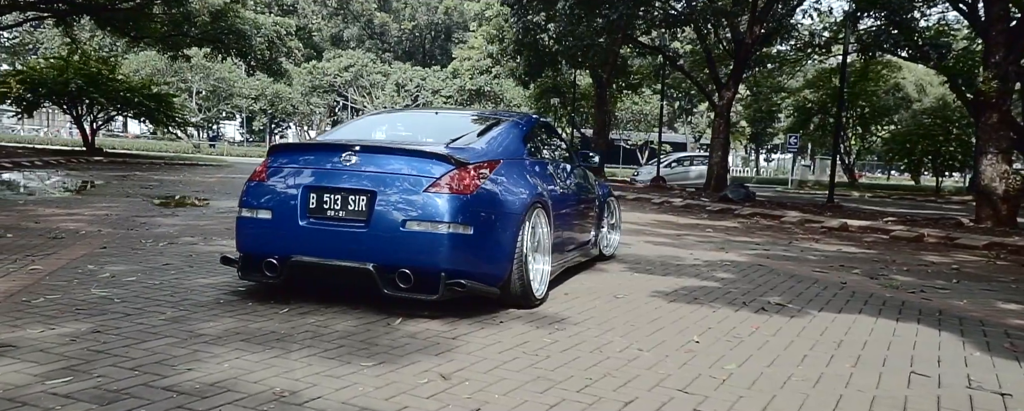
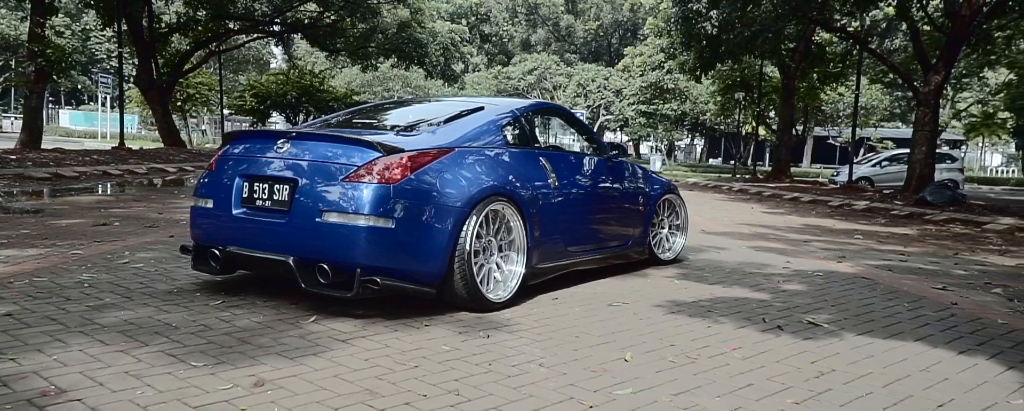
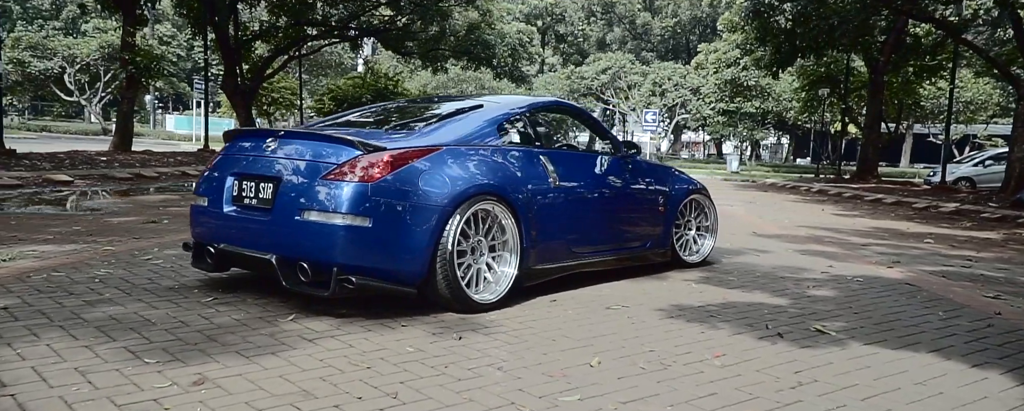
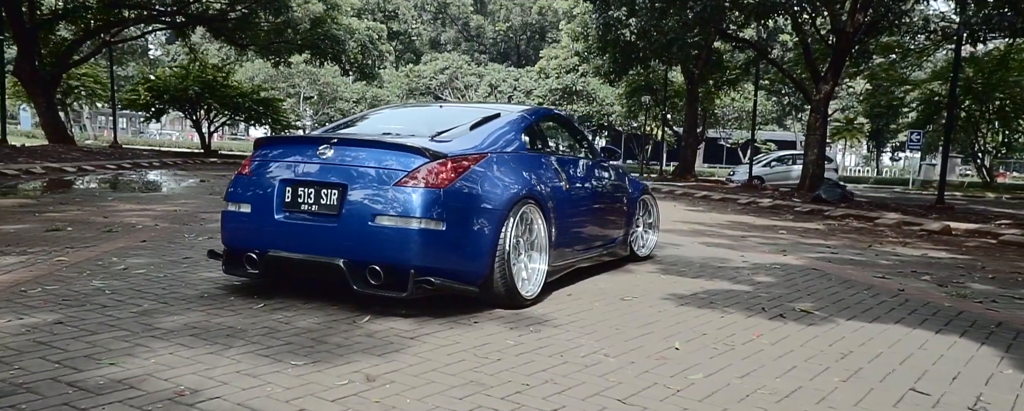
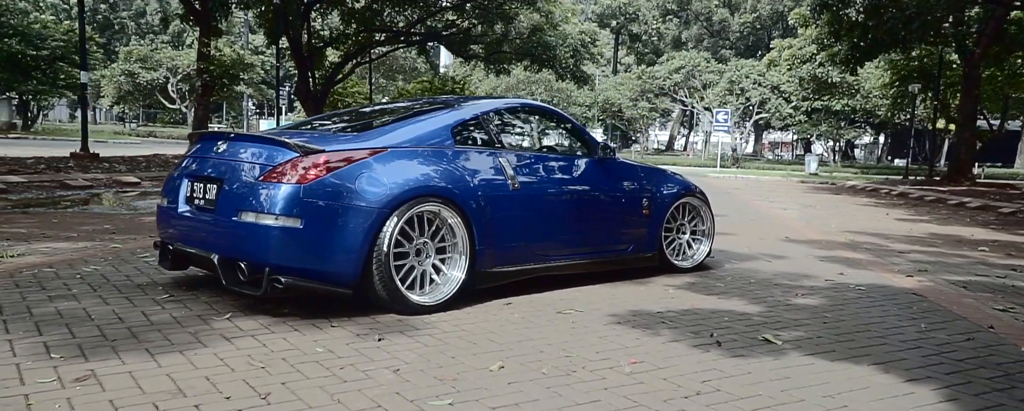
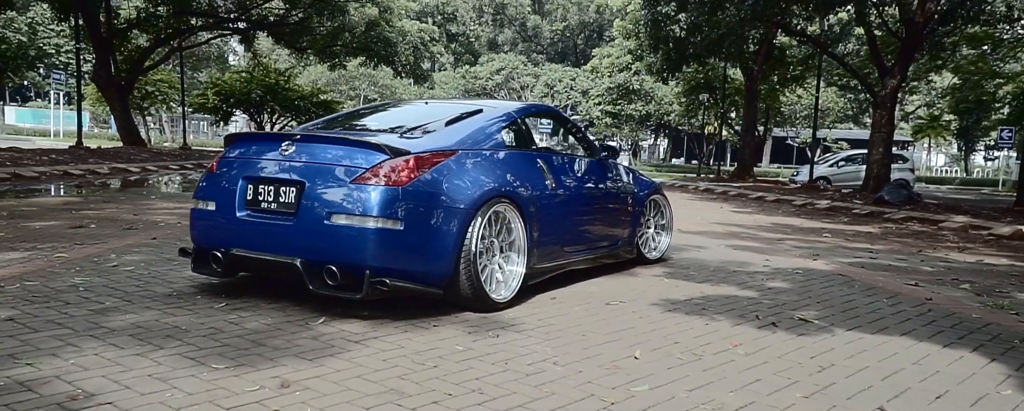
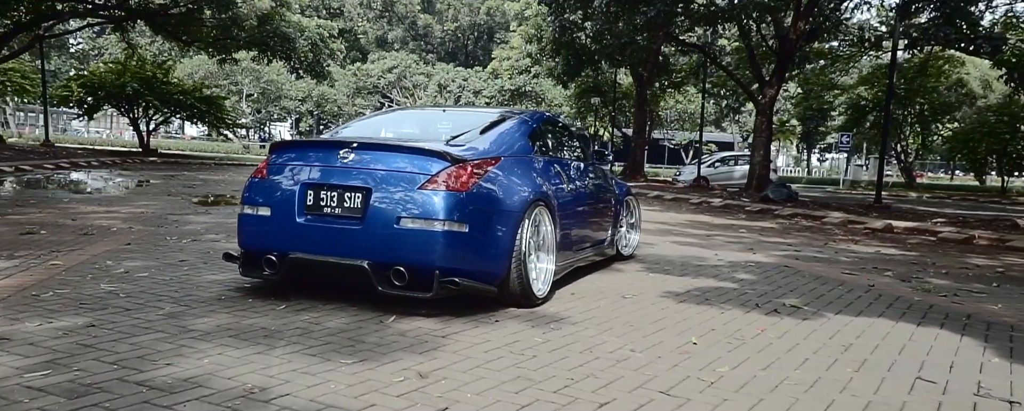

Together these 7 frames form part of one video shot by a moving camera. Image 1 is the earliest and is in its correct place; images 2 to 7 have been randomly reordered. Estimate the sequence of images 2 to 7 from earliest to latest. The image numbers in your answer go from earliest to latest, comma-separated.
7, 4, 6, 2, 3, 5
